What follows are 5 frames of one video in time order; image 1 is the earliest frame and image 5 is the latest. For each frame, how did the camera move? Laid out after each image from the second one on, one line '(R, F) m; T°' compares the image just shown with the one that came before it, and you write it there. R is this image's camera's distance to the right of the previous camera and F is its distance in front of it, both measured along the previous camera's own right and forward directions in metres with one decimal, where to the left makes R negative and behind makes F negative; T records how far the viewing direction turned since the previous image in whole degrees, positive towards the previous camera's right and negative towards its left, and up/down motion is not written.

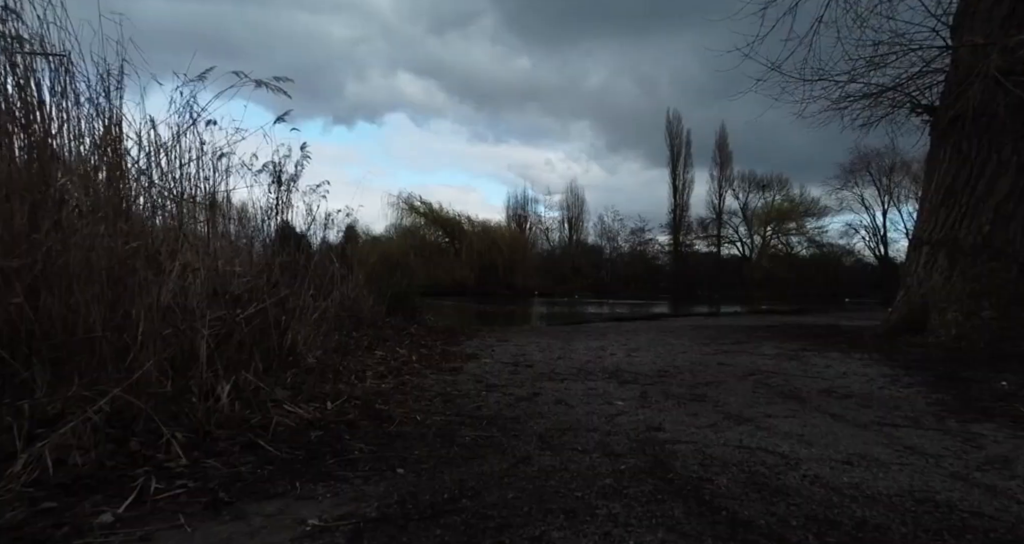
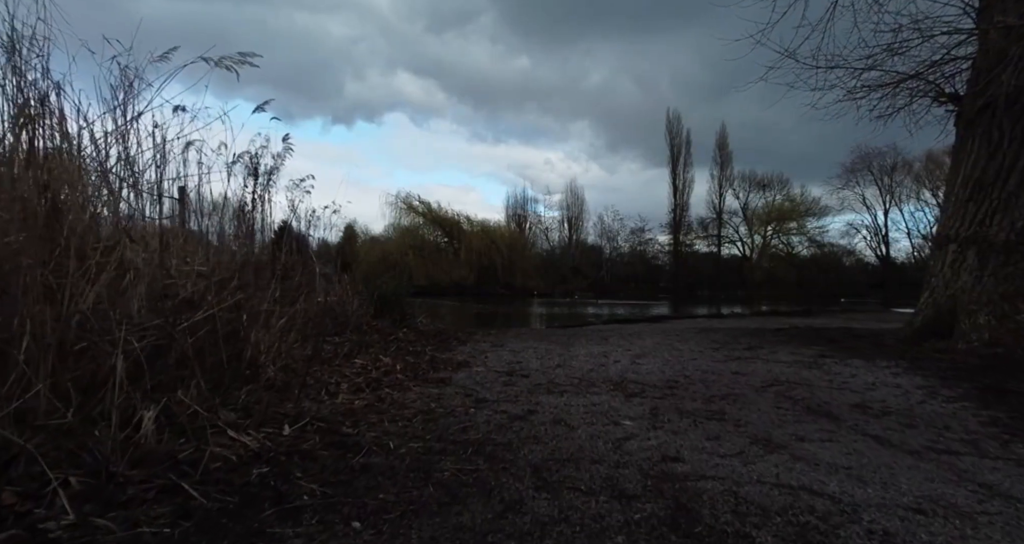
(+0.1, +0.6) m; 0°
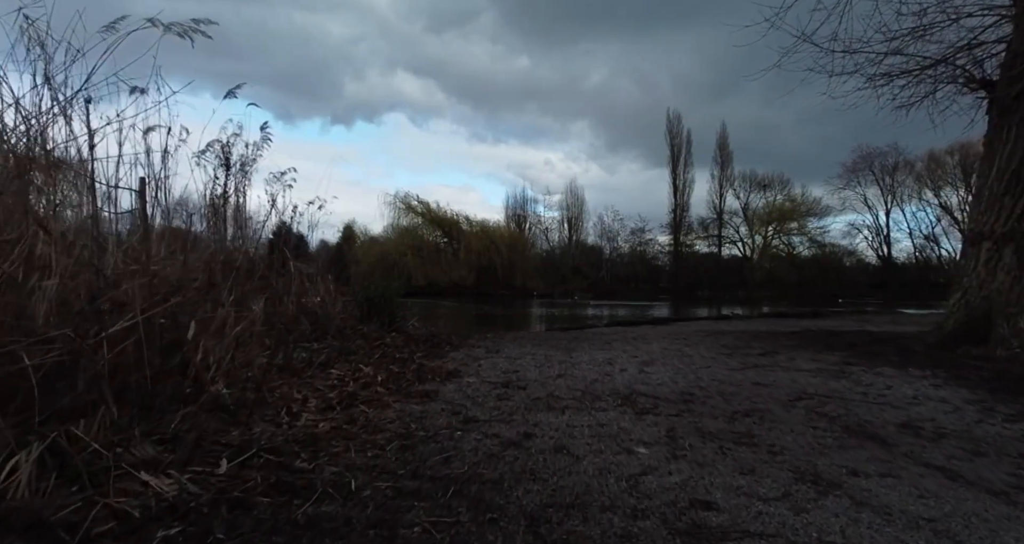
(0.0, +0.6) m; 0°
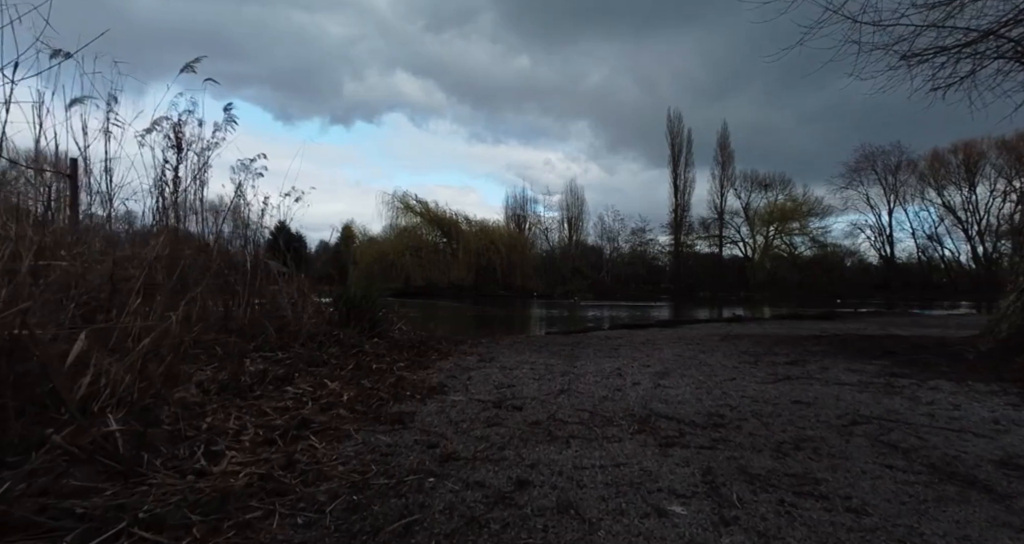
(+0.1, +0.9) m; 0°
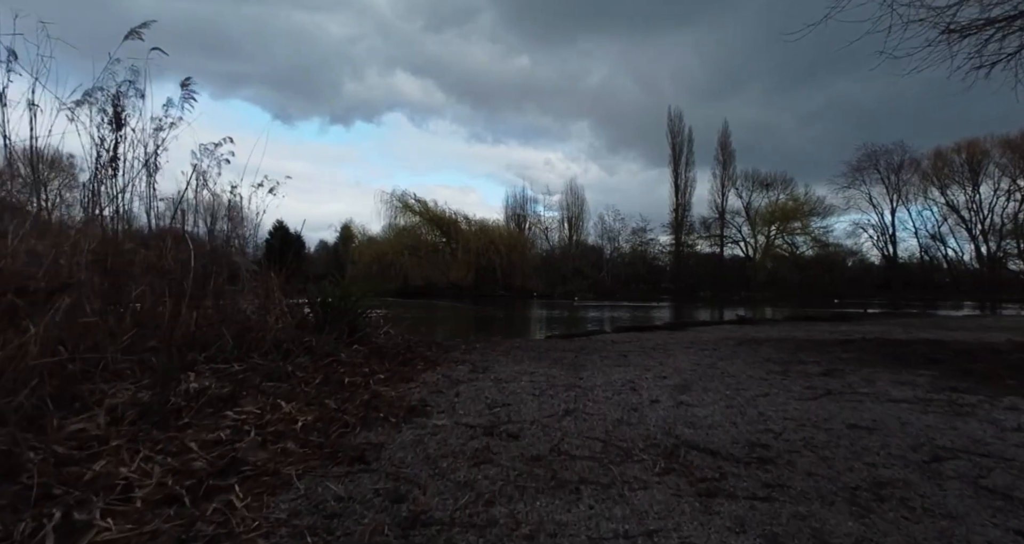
(0.0, +0.8) m; 0°
